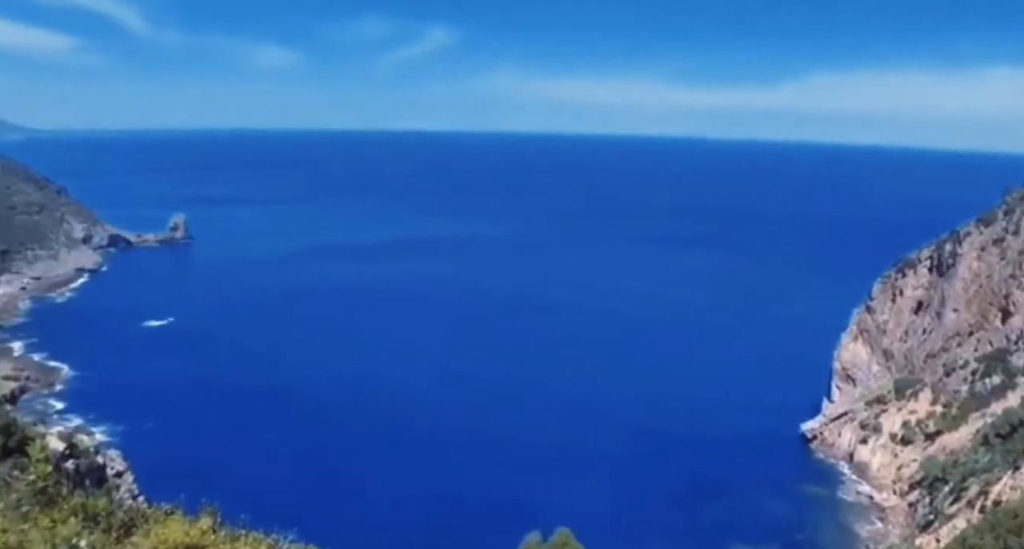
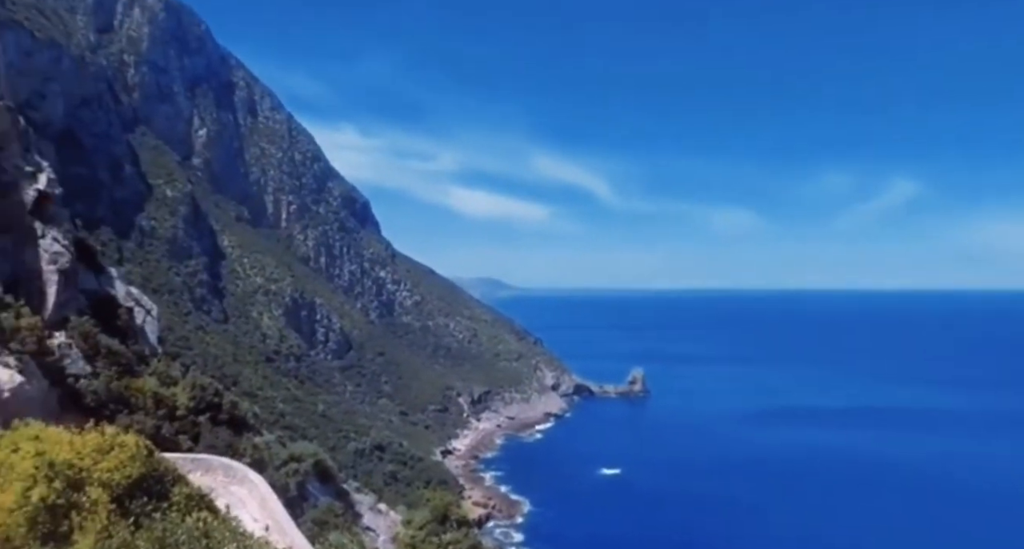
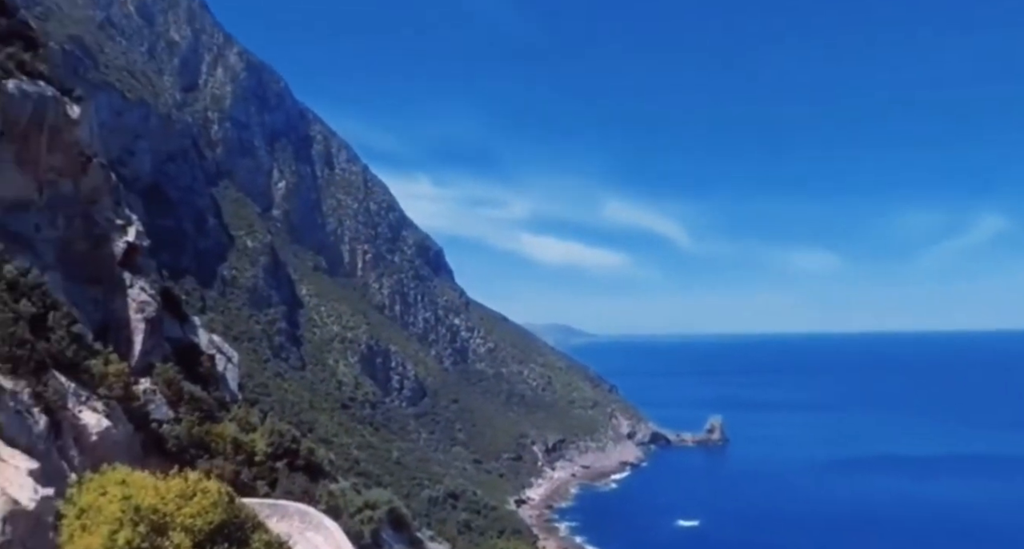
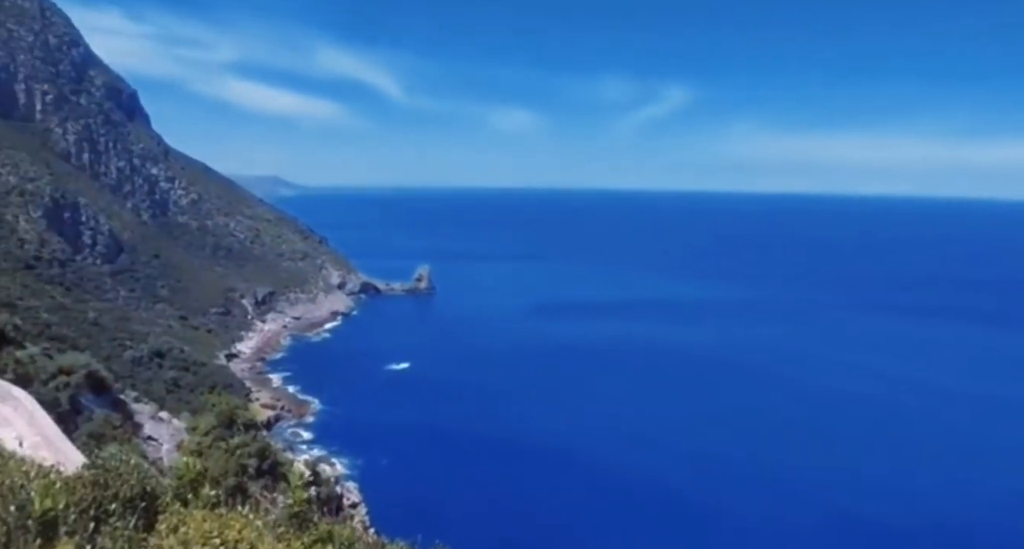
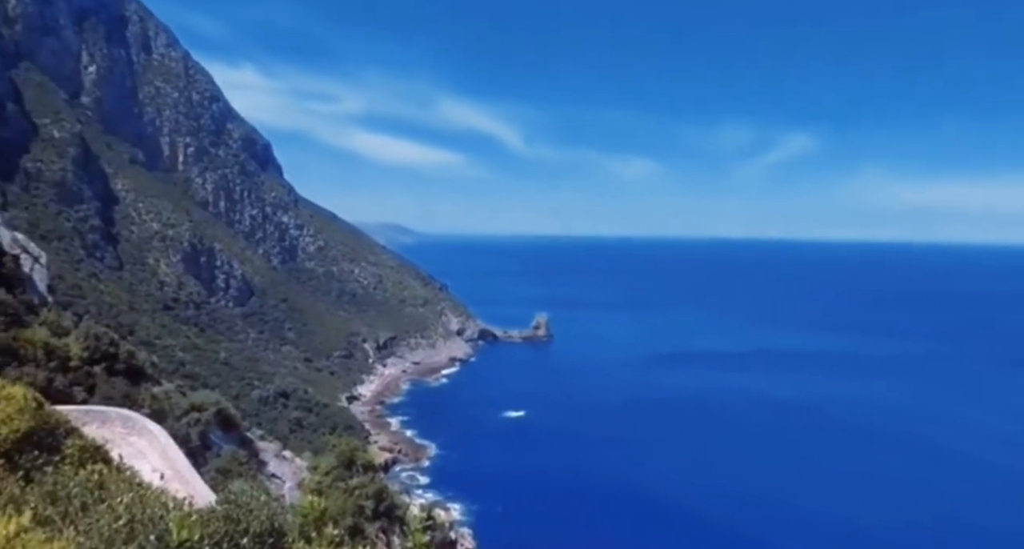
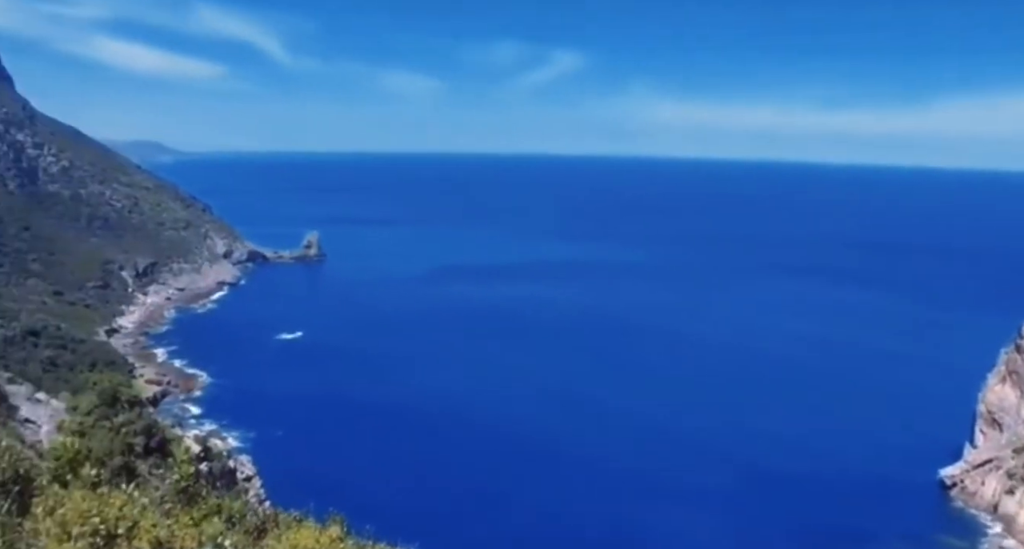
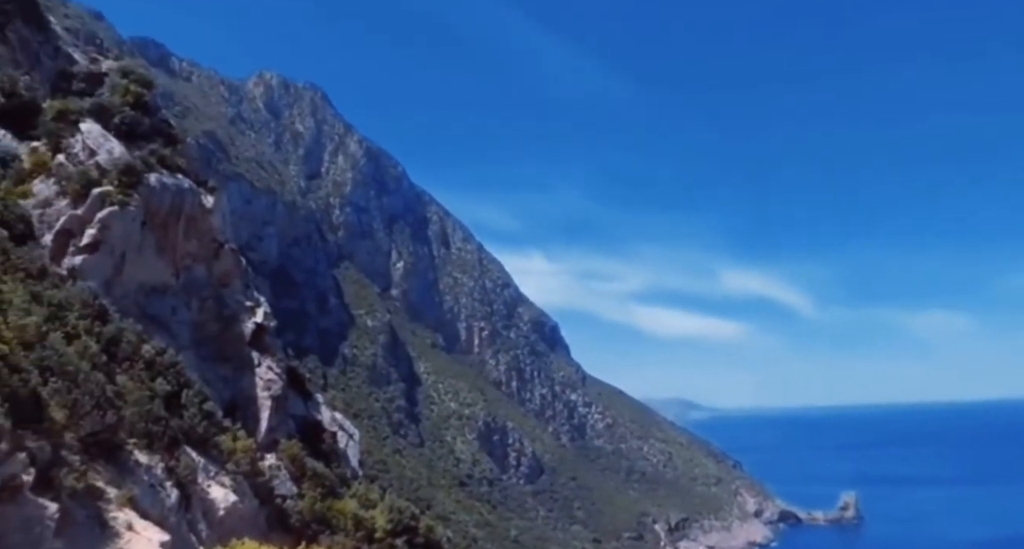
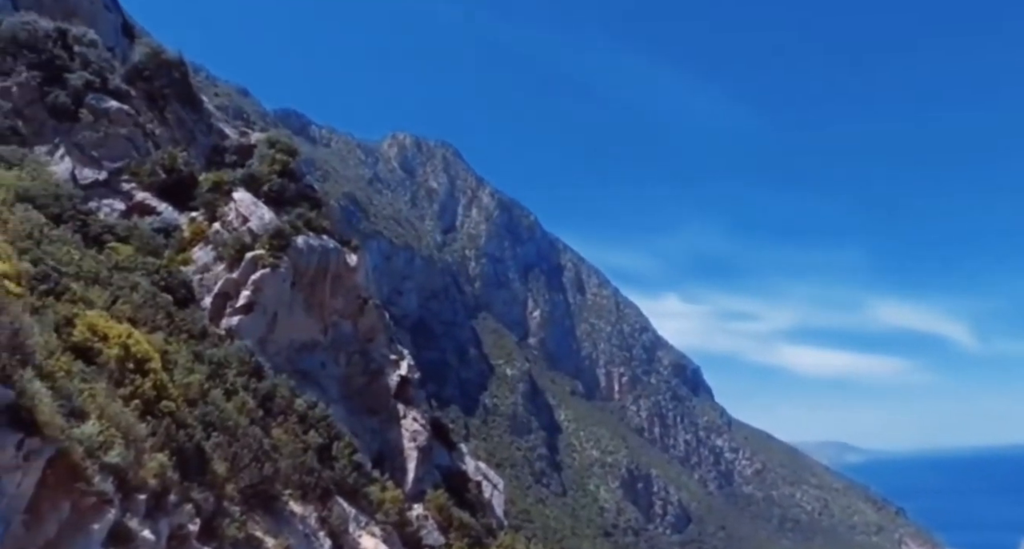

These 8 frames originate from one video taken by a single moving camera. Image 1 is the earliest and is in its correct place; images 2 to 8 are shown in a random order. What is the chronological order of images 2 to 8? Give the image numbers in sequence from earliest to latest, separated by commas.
6, 4, 5, 2, 3, 7, 8
